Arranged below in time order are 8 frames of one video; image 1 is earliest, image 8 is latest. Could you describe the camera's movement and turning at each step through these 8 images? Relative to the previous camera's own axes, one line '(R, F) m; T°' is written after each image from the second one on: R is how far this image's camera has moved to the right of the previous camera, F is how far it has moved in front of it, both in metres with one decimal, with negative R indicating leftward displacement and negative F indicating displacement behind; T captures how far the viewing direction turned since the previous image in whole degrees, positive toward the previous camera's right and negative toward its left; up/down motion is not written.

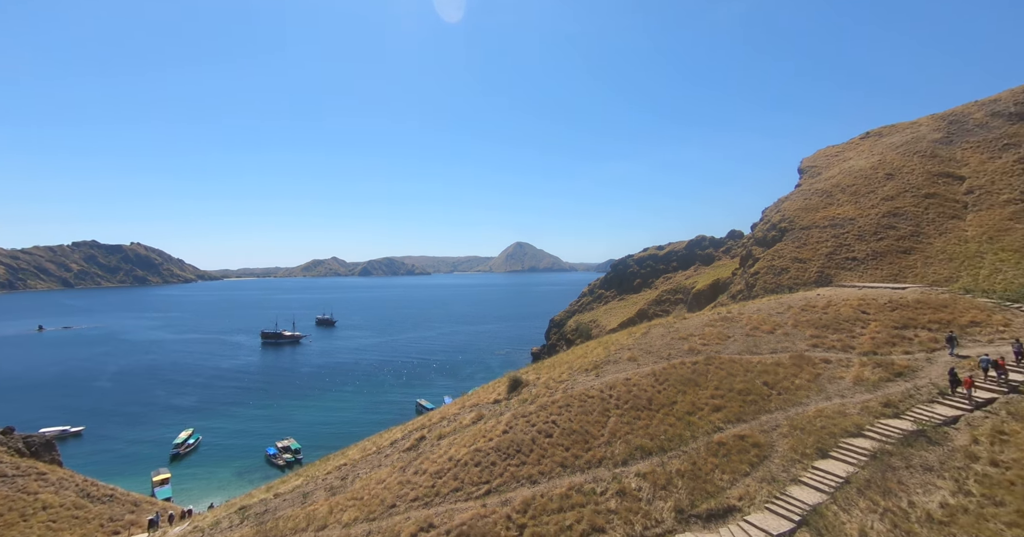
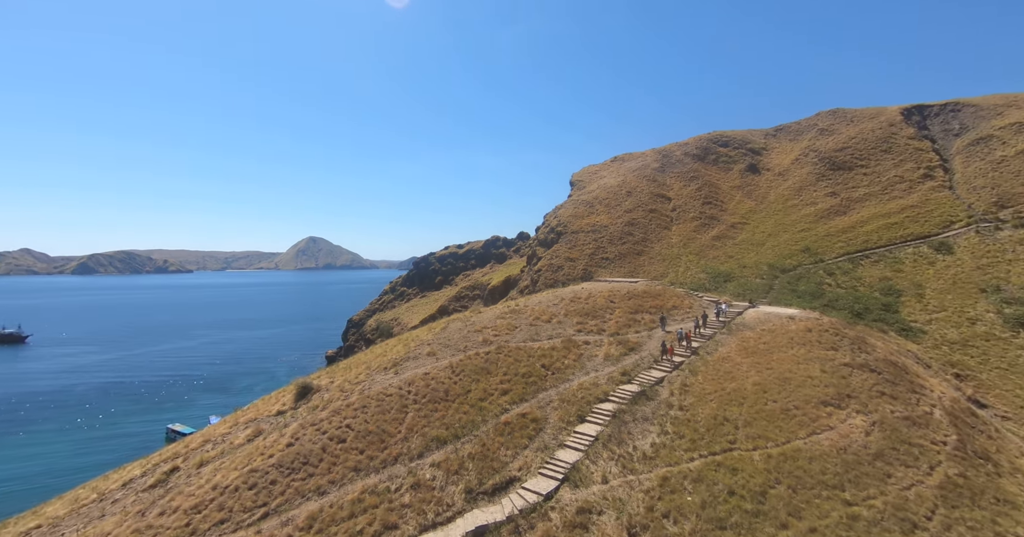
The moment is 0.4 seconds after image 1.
(+0.3, +0.1) m; +26°
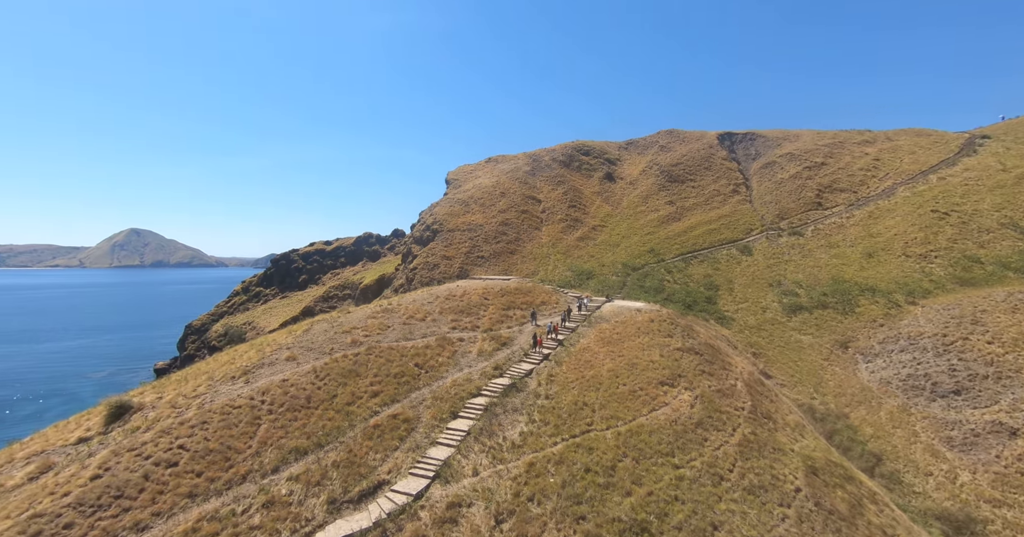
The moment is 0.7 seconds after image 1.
(+0.3, 0.0) m; +17°
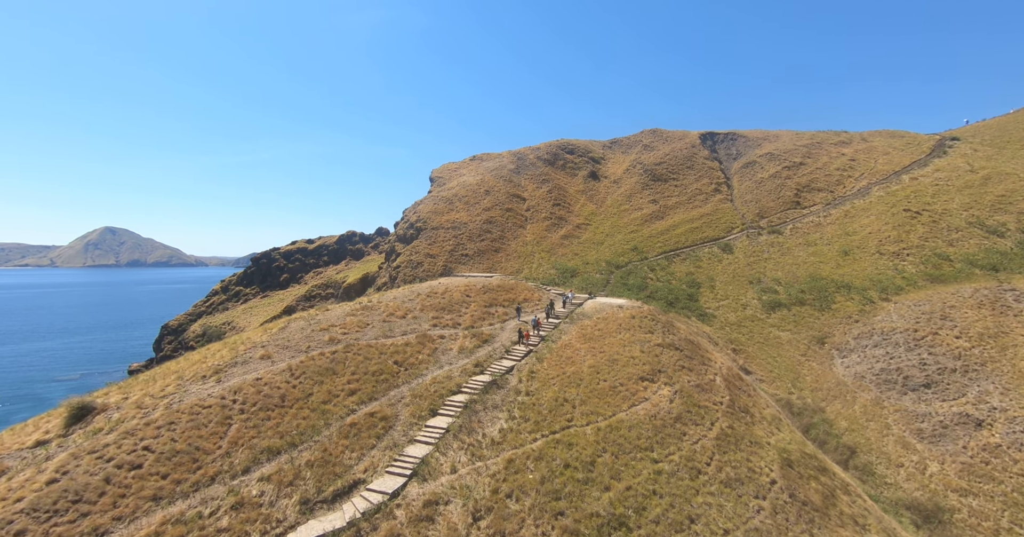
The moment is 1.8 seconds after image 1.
(+0.3, +0.1) m; +2°
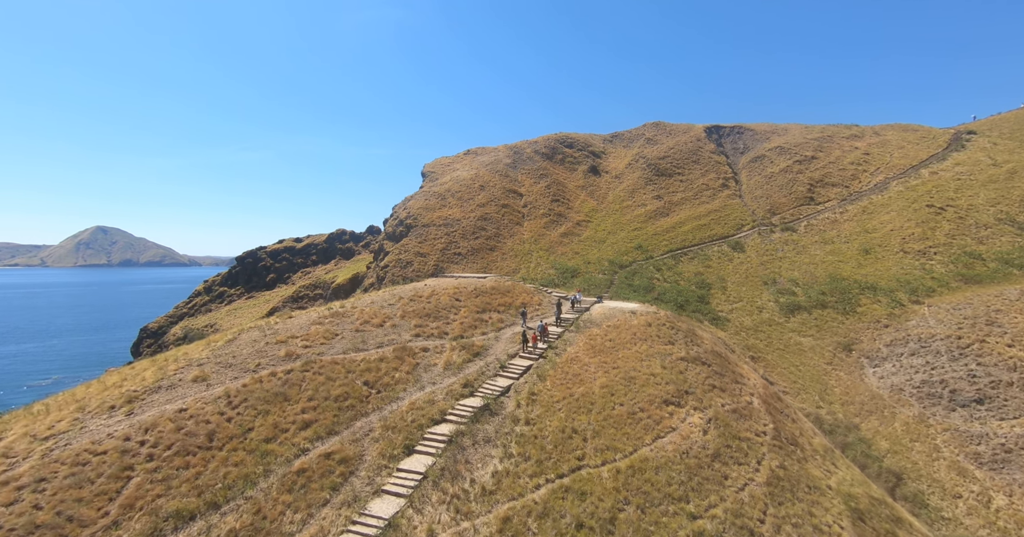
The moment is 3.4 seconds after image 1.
(0.0, +4.0) m; +1°
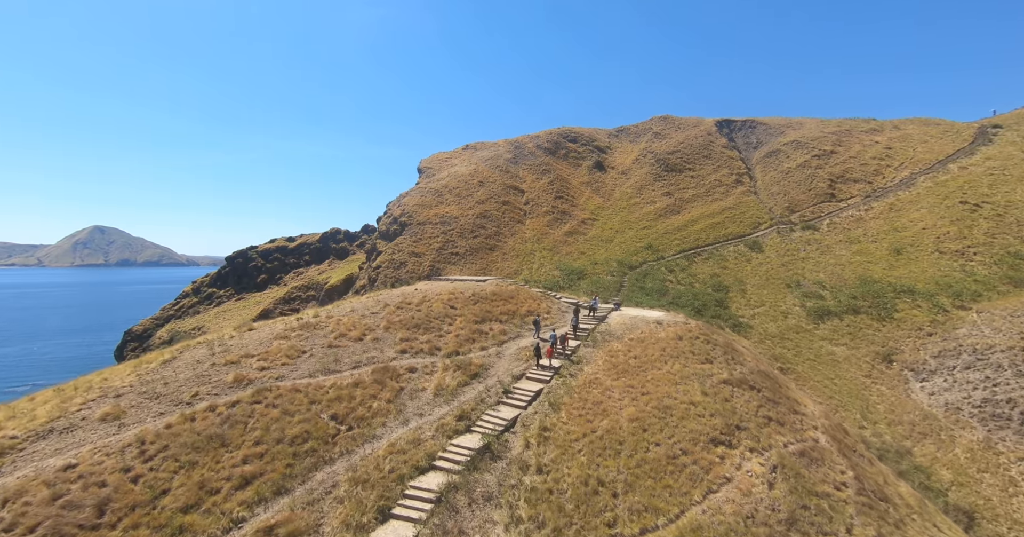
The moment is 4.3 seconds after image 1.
(-0.3, +3.9) m; 0°
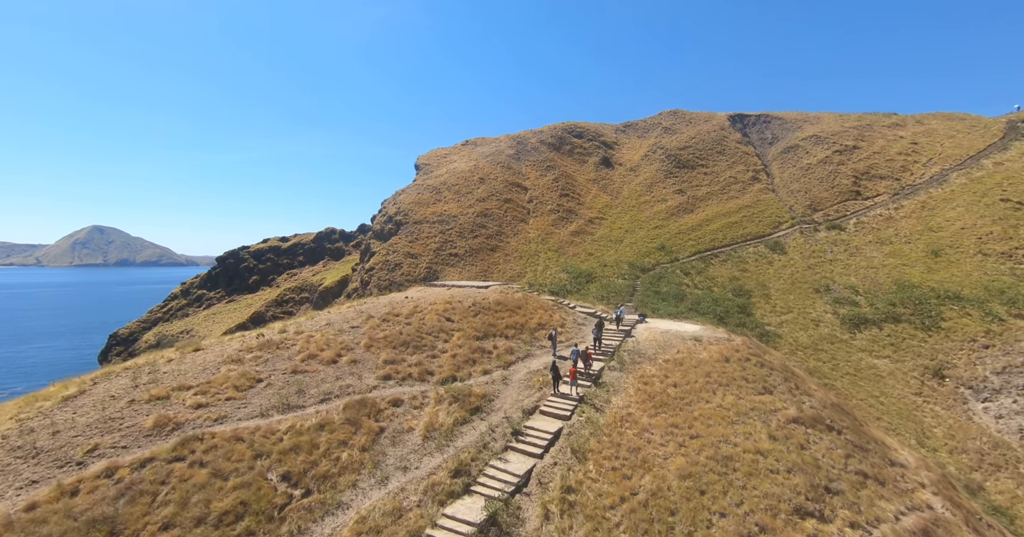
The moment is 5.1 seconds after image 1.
(-0.4, +3.8) m; 0°
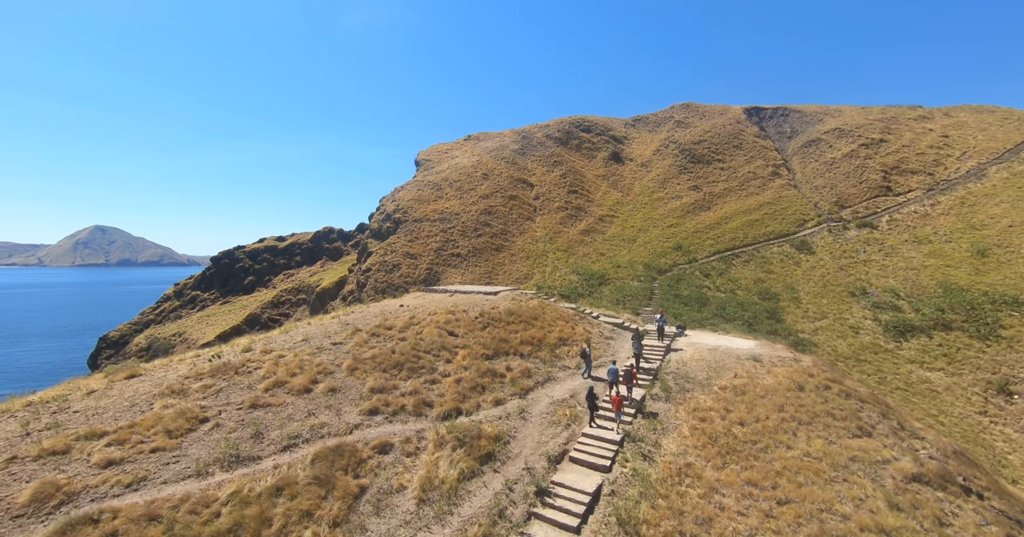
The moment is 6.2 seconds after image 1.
(-0.6, +3.4) m; 0°
